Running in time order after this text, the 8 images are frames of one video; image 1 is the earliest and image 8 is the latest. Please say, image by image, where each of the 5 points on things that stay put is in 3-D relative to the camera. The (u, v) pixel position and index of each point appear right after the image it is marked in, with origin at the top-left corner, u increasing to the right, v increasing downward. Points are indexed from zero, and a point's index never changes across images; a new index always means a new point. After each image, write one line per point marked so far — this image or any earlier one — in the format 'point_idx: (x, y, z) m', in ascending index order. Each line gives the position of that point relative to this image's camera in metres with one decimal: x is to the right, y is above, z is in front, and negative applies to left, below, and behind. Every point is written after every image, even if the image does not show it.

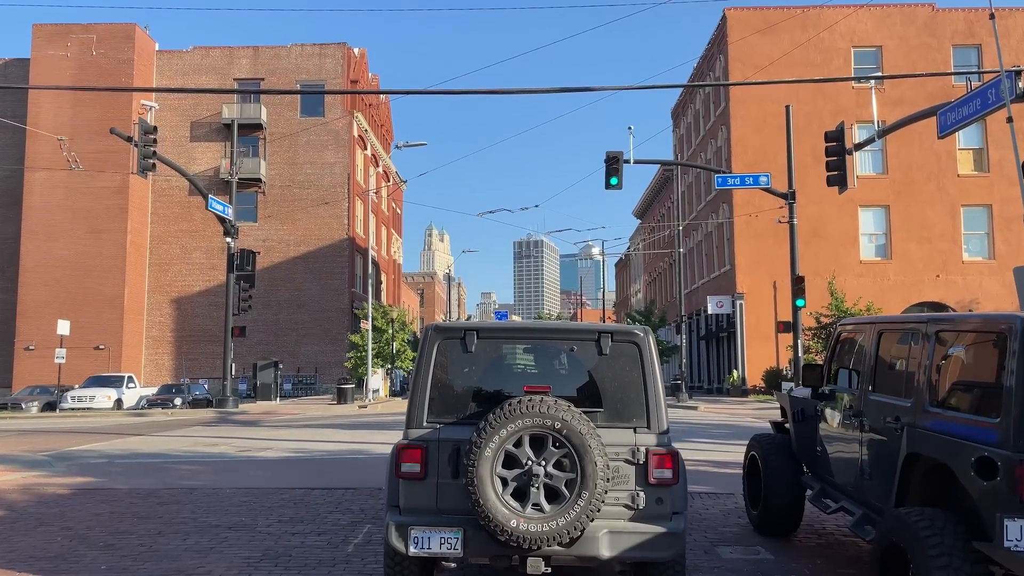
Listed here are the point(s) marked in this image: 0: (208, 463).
0: (-4.5, -2.6, +11.7) m
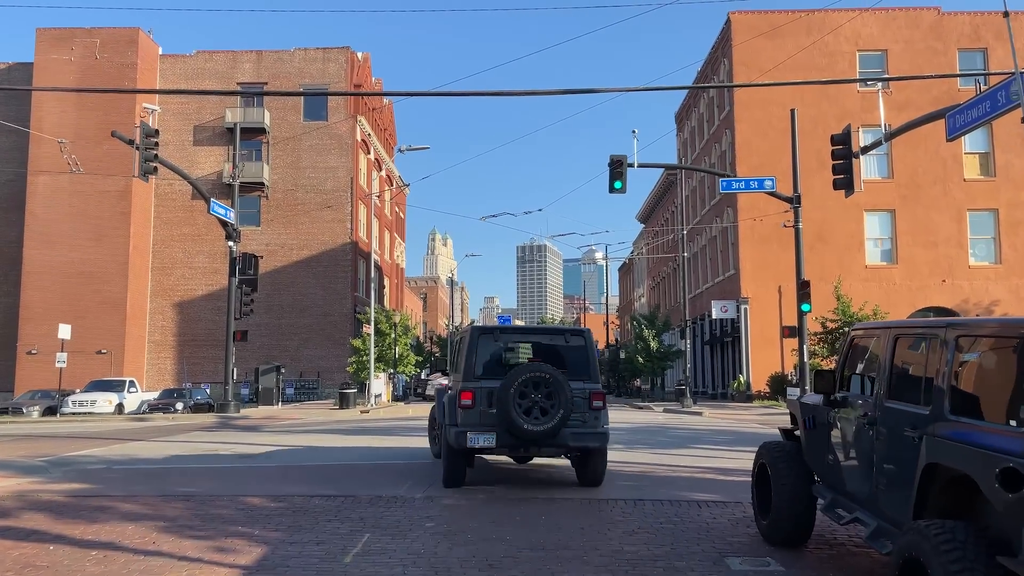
0: (-4.5, -2.6, +11.5) m
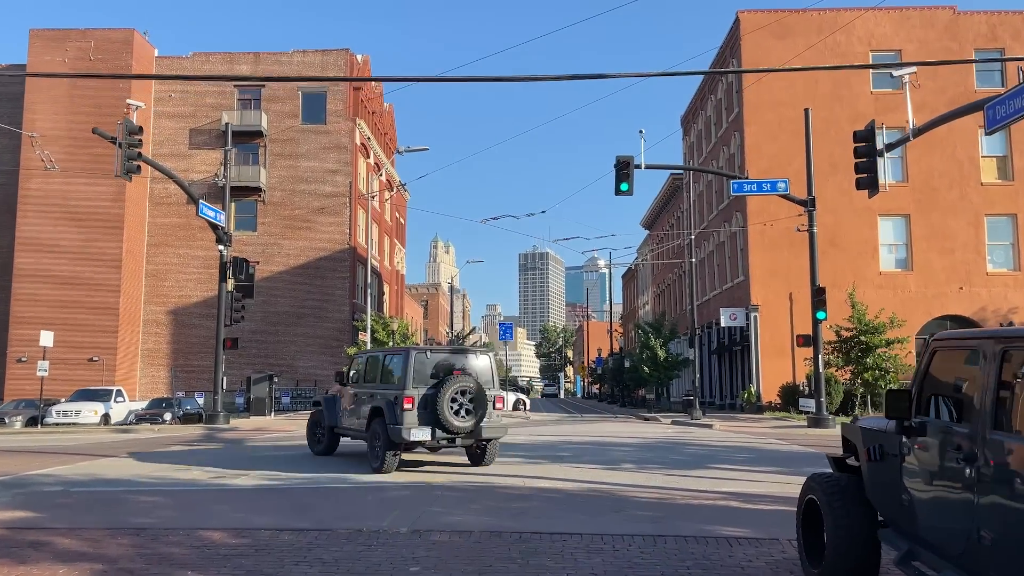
0: (-4.5, -2.7, +10.4) m
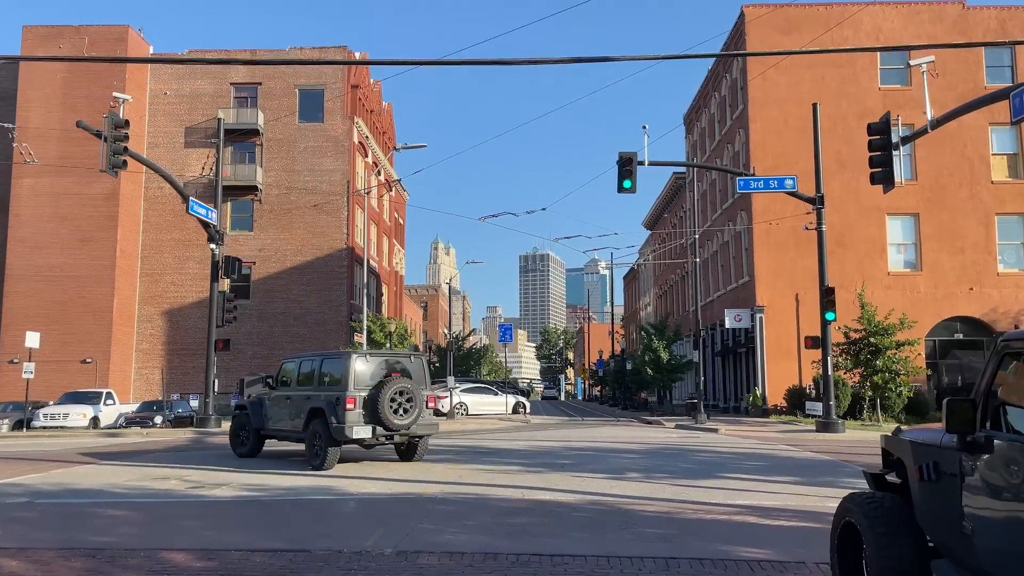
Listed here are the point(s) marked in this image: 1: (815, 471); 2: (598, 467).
0: (-4.5, -2.6, +9.6) m
1: (+4.7, -2.9, +12.4) m
2: (+1.4, -2.8, +12.7) m
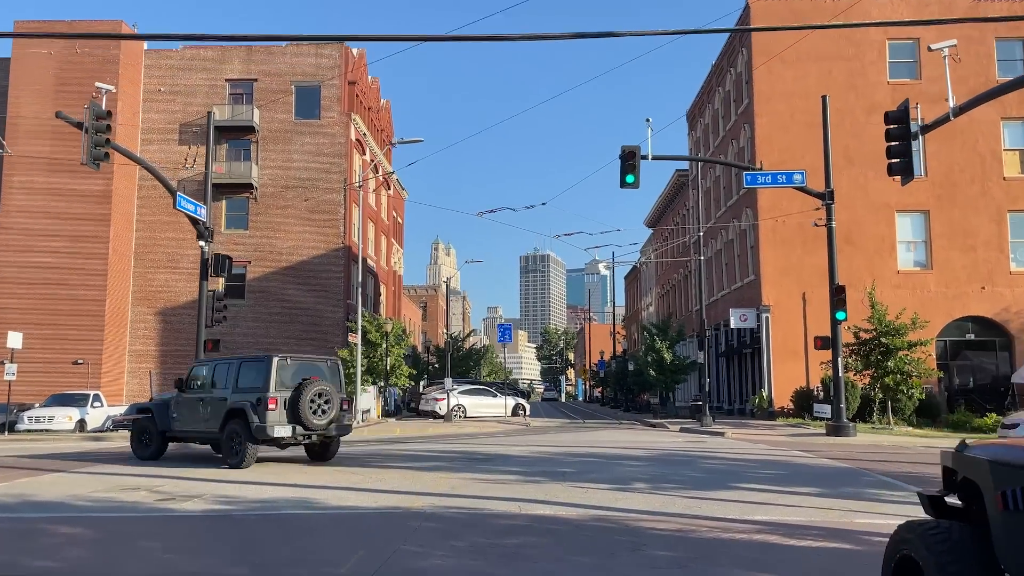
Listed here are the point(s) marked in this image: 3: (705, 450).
0: (-4.5, -2.5, +8.8) m
1: (+4.7, -2.8, +11.6) m
2: (+1.3, -2.8, +11.8) m
3: (+4.1, -3.5, +17.0) m
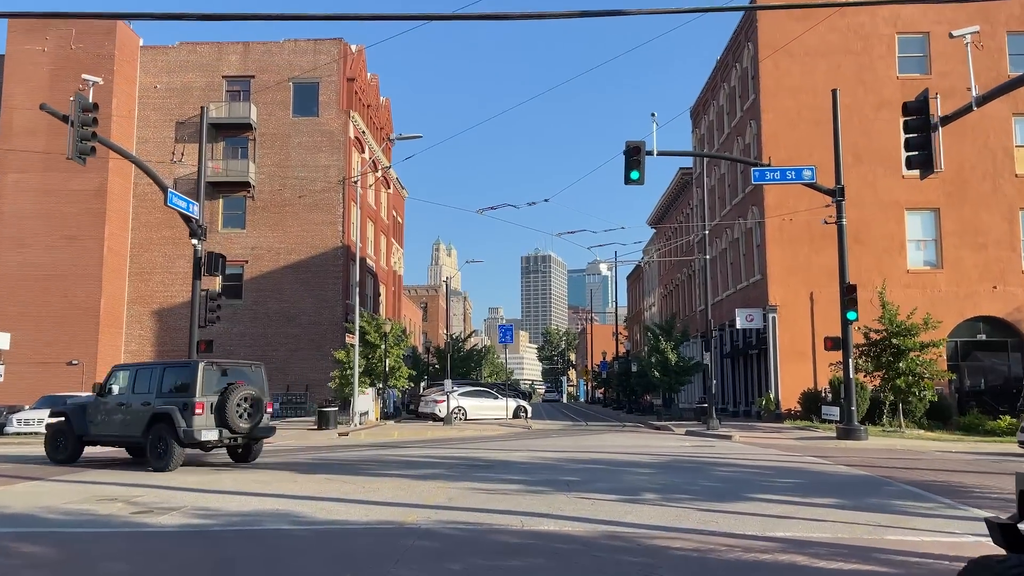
0: (-4.5, -2.5, +8.1) m
1: (+4.7, -2.8, +10.9) m
2: (+1.3, -2.8, +11.1) m
3: (+4.2, -3.4, +16.4) m
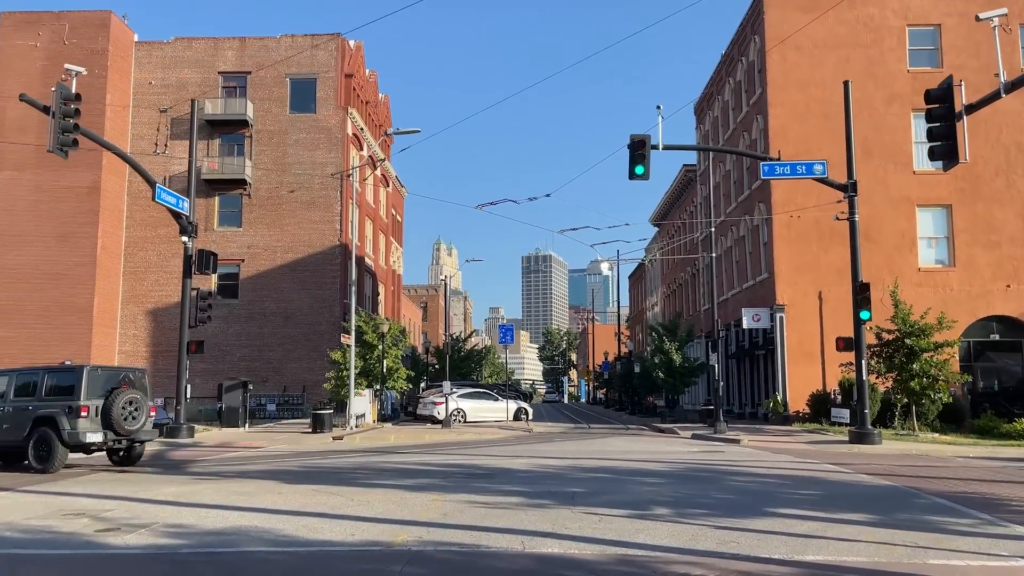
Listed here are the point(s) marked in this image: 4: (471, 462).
0: (-4.5, -2.5, +7.3) m
1: (+4.7, -2.7, +10.1) m
2: (+1.3, -2.7, +10.3) m
3: (+4.2, -3.4, +15.5) m
4: (-0.8, -3.3, +15.3) m
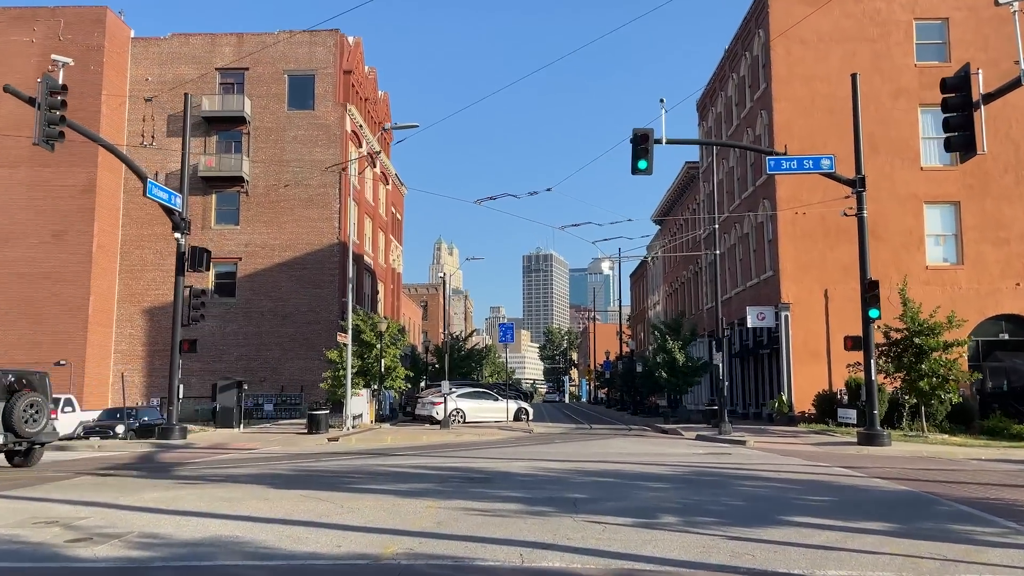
0: (-4.5, -2.4, +6.7) m
1: (+4.7, -2.7, +9.5) m
2: (+1.3, -2.7, +9.8) m
3: (+4.2, -3.3, +15.0) m
4: (-0.8, -3.3, +14.7) m
